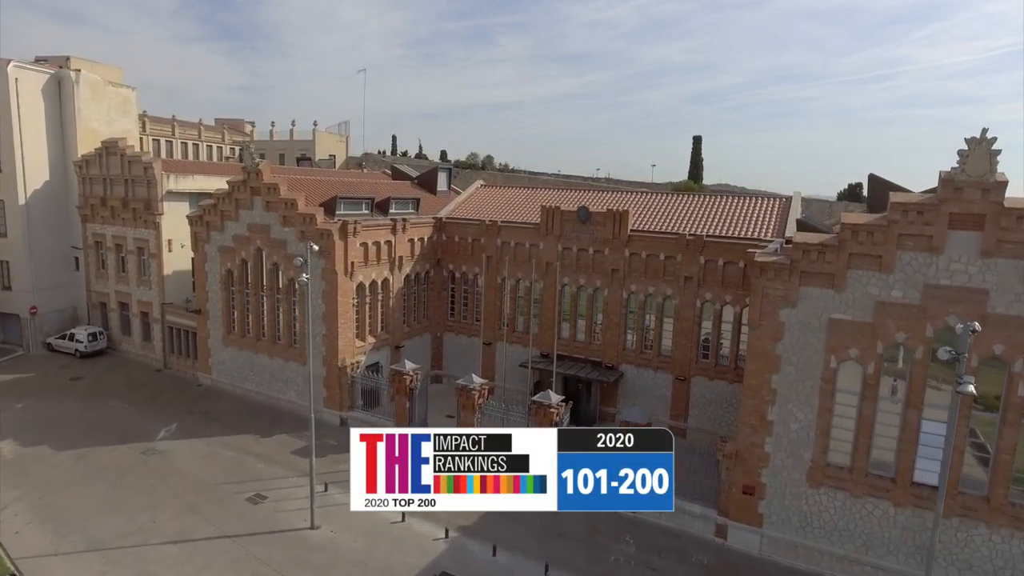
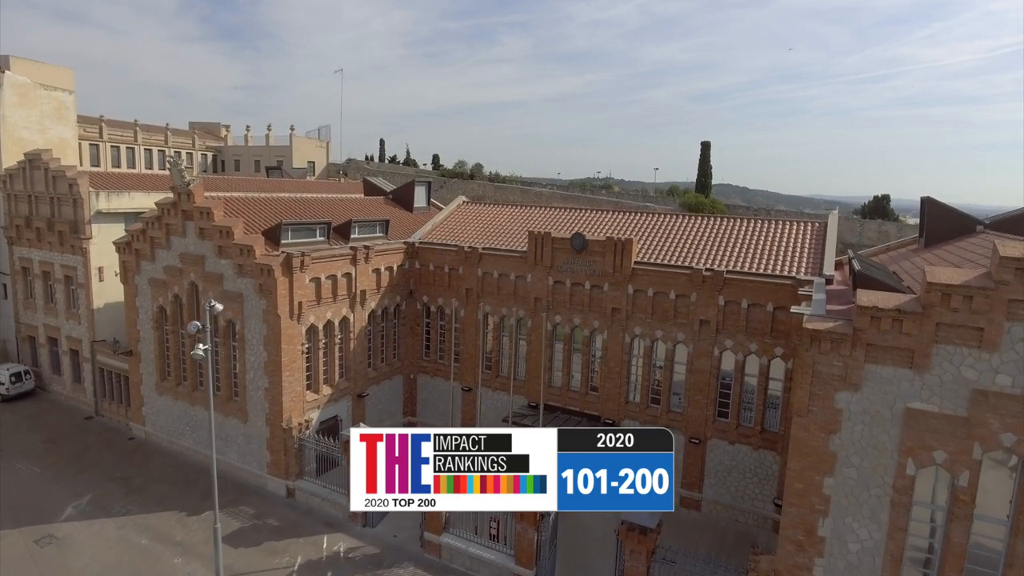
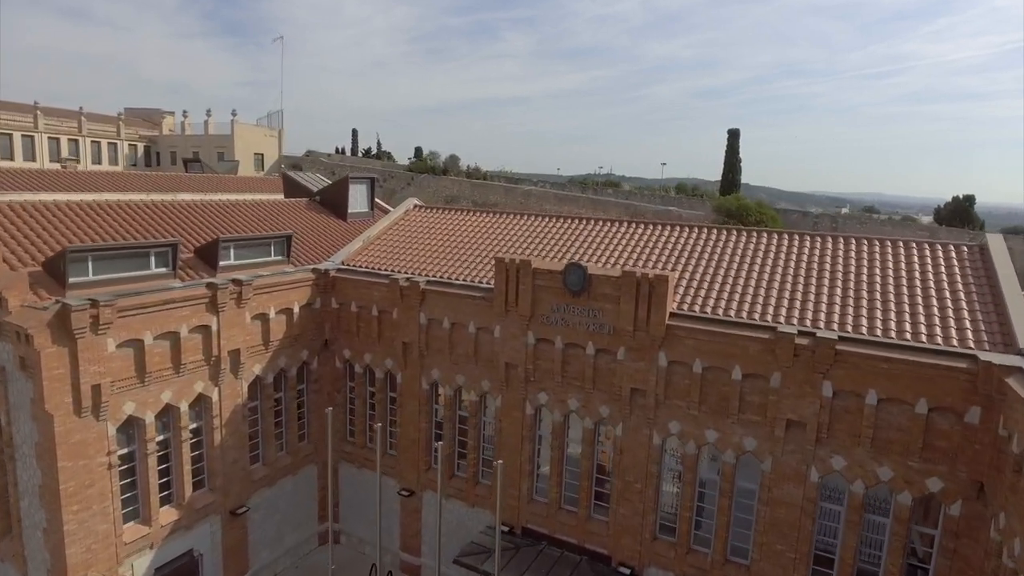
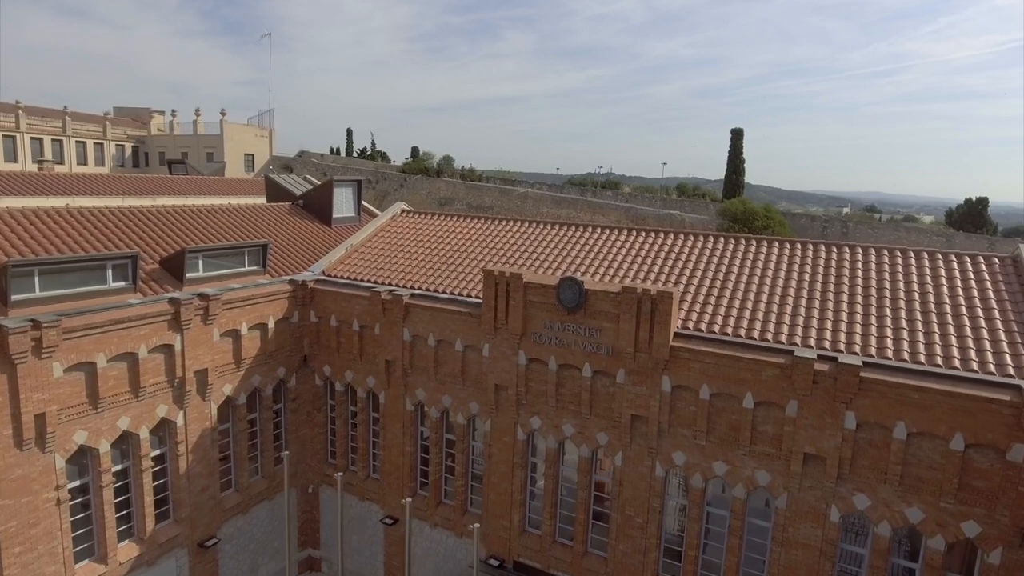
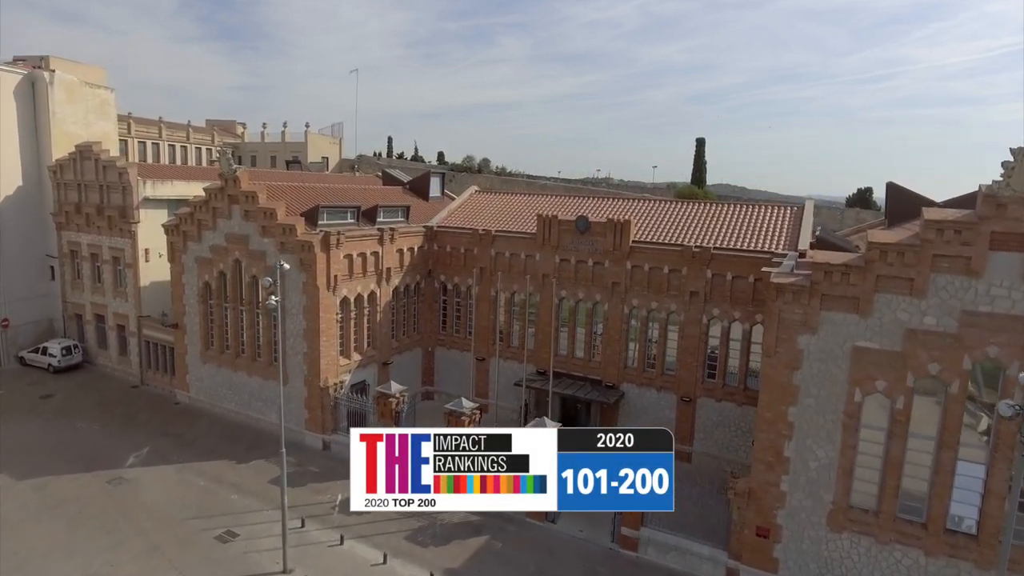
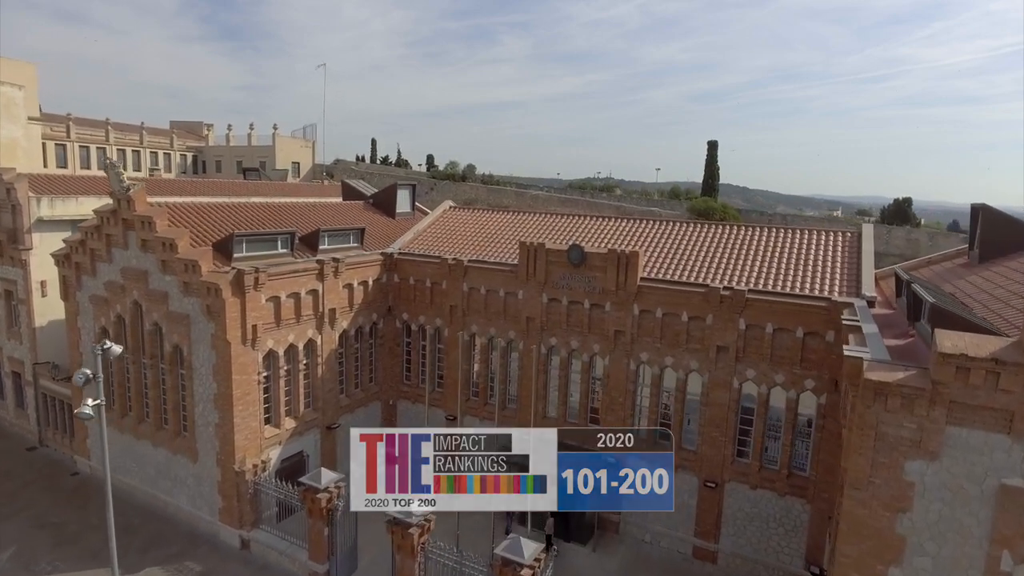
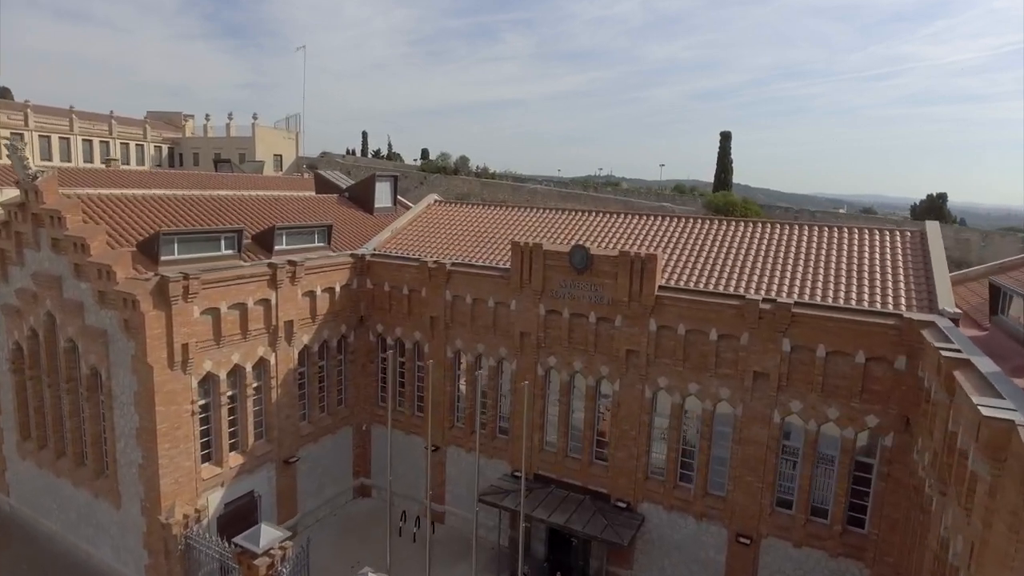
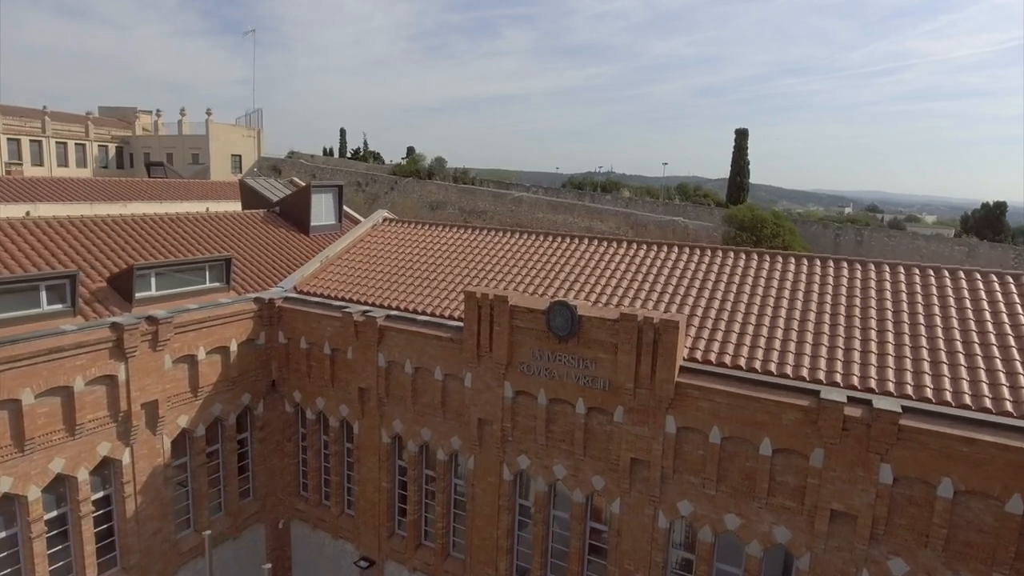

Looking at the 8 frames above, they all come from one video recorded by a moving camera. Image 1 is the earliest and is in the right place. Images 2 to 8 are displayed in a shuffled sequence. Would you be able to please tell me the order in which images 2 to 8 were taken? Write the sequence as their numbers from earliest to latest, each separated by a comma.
5, 2, 6, 7, 3, 4, 8
